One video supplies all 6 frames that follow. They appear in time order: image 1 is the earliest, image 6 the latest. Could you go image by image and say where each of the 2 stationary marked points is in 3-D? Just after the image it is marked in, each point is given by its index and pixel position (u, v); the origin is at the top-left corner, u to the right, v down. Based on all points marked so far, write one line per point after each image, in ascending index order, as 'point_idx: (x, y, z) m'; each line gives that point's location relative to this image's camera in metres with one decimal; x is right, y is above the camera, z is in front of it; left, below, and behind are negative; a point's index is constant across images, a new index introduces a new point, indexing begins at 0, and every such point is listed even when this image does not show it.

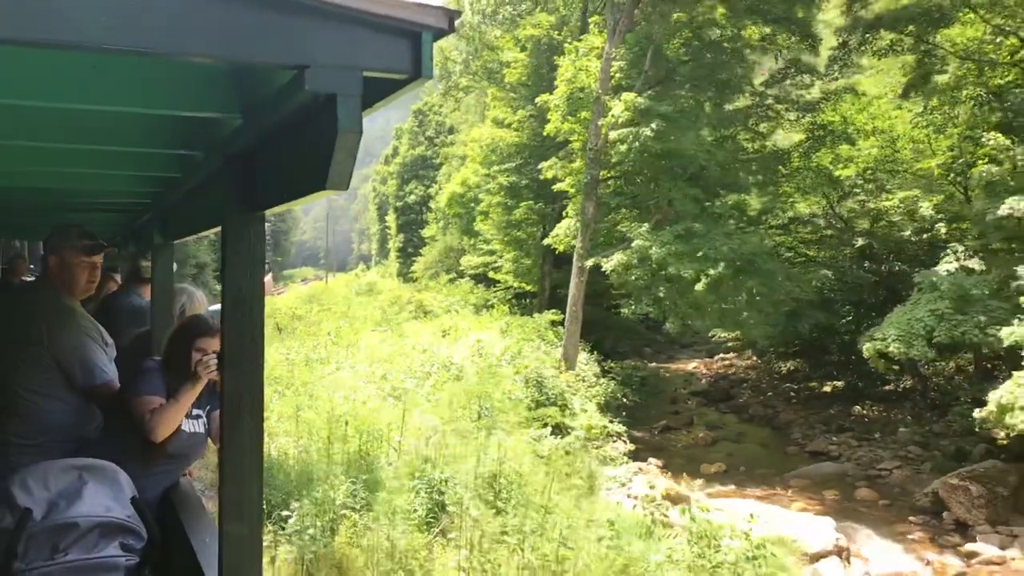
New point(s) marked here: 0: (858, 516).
0: (+3.6, -2.3, +9.8) m
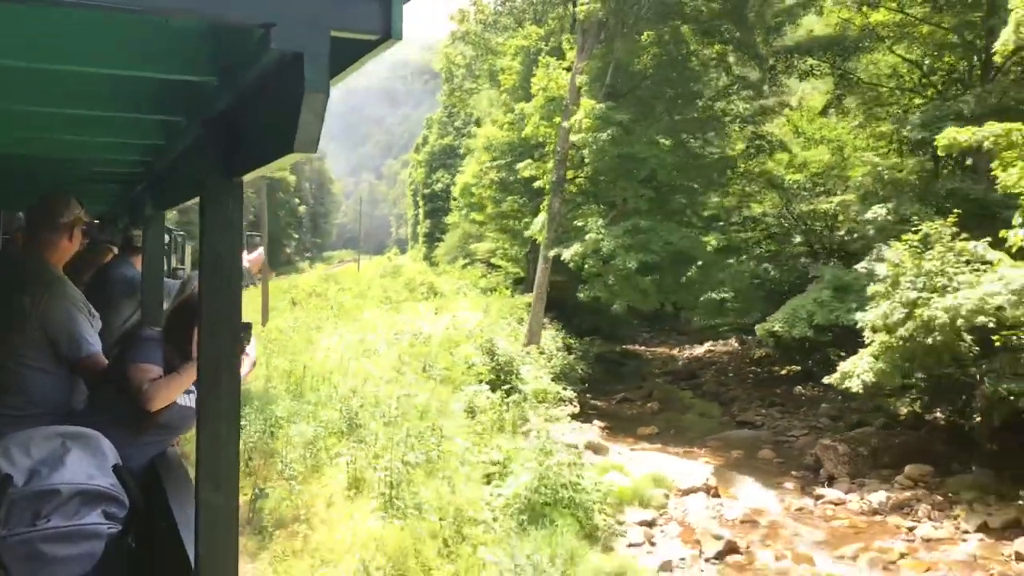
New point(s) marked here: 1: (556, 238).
0: (+2.9, -2.2, +11.6) m
1: (+0.7, +0.8, +15.7) m
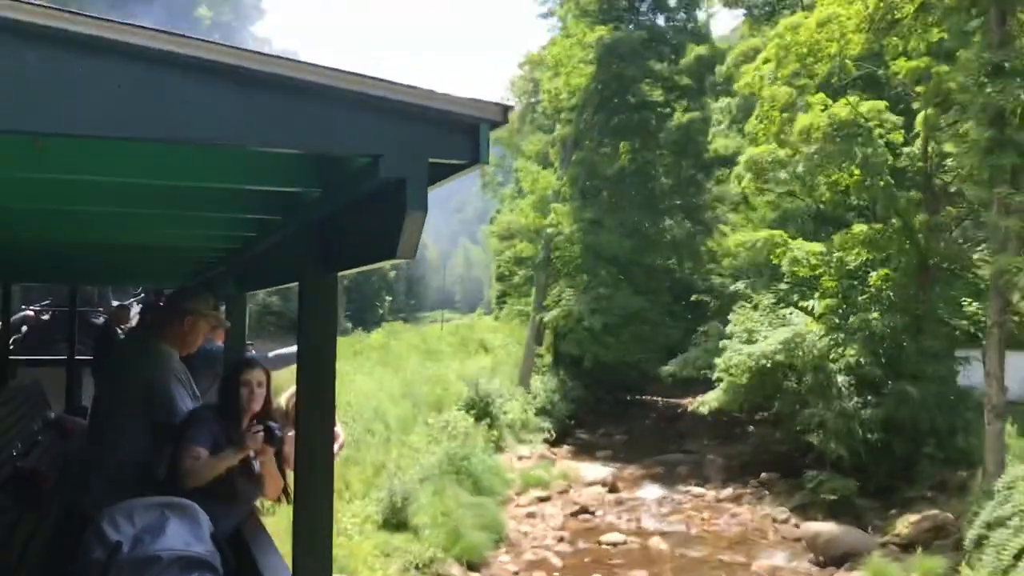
0: (+2.4, -3.0, +15.6) m
1: (+0.7, -0.3, +20.0) m
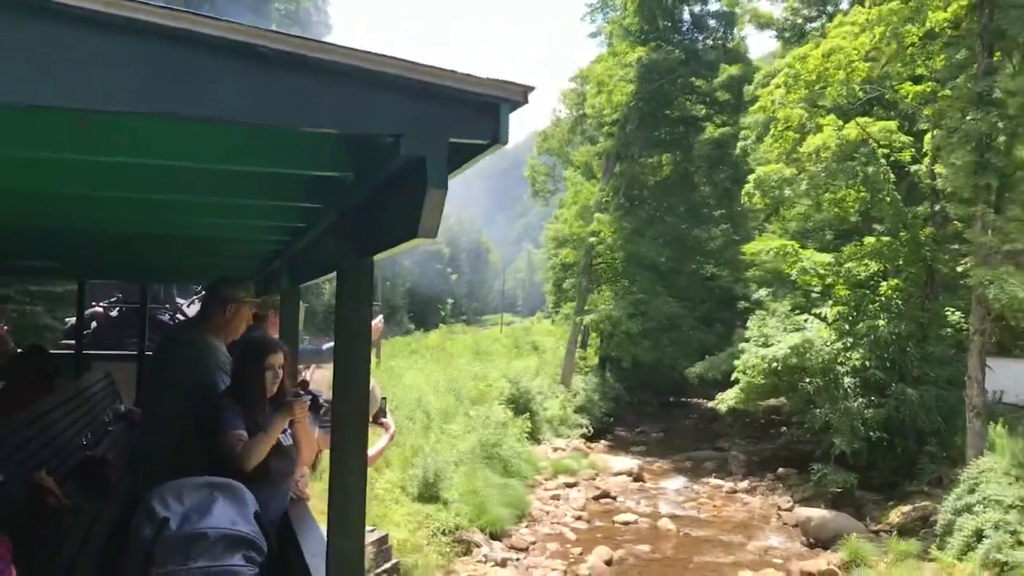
0: (+3.0, -3.1, +16.6) m
1: (+1.6, -0.4, +21.2) m
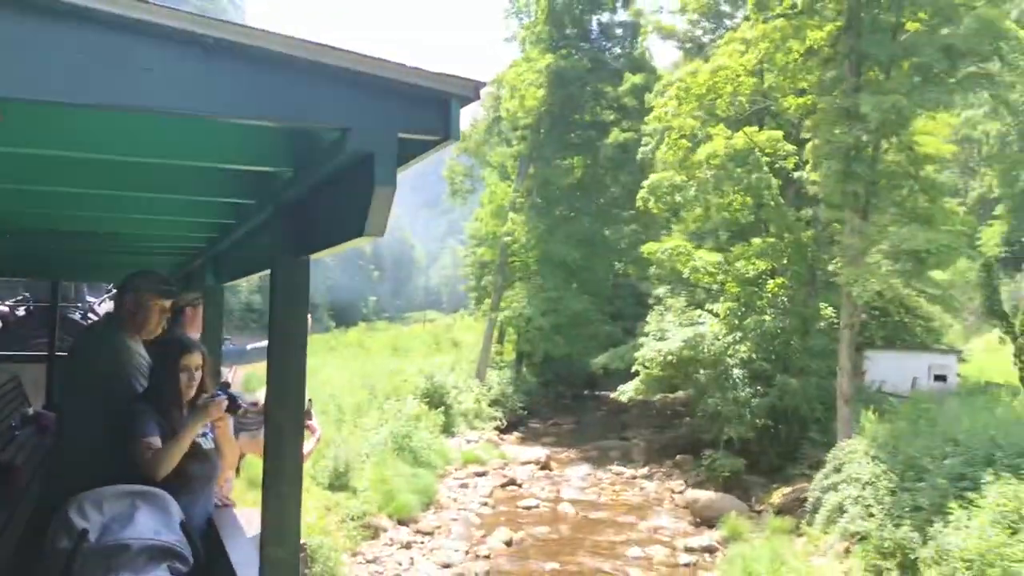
0: (+1.5, -3.1, +17.5) m
1: (-0.3, -0.4, +21.9) m
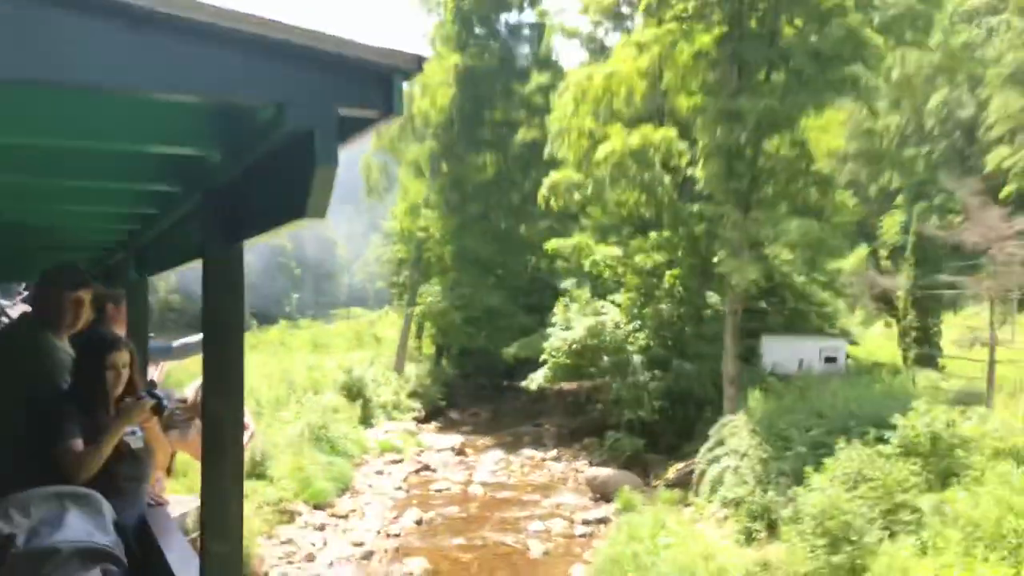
0: (-0.1, -3.0, +18.2) m
1: (-2.2, -0.3, +22.5) m
